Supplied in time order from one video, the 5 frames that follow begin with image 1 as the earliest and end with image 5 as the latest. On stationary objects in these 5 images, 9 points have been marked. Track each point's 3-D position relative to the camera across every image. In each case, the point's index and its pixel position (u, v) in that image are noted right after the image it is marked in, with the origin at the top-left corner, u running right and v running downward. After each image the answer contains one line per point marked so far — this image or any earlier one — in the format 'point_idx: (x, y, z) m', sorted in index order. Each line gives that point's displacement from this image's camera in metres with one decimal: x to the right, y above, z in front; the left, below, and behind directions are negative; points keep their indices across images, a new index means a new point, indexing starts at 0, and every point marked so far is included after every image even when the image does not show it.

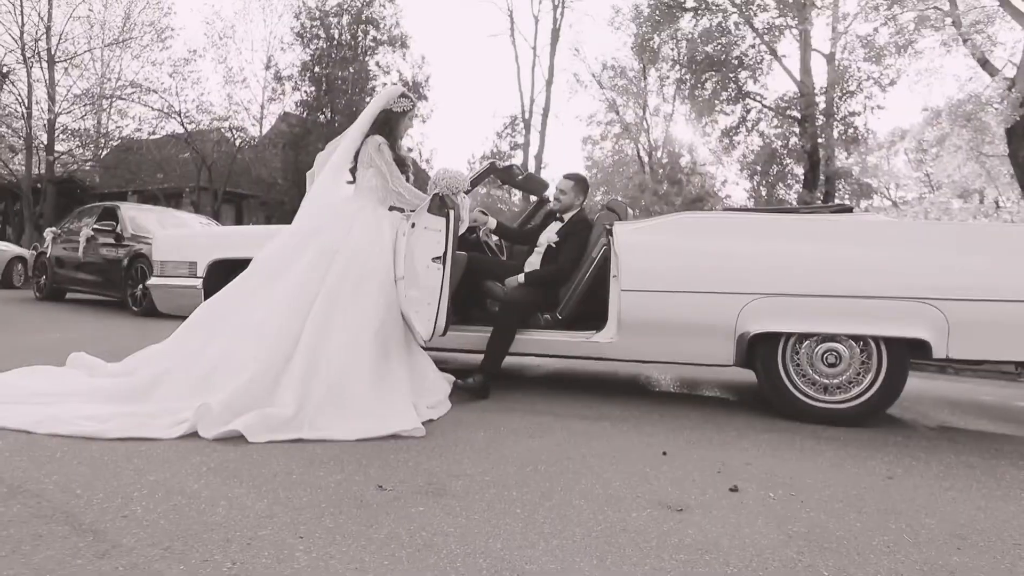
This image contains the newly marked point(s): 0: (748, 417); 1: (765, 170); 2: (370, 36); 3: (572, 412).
0: (+1.5, -0.8, +4.3) m
1: (+6.0, +2.9, +16.8) m
2: (-4.1, +7.4, +19.8) m
3: (+0.4, -0.8, +4.2) m
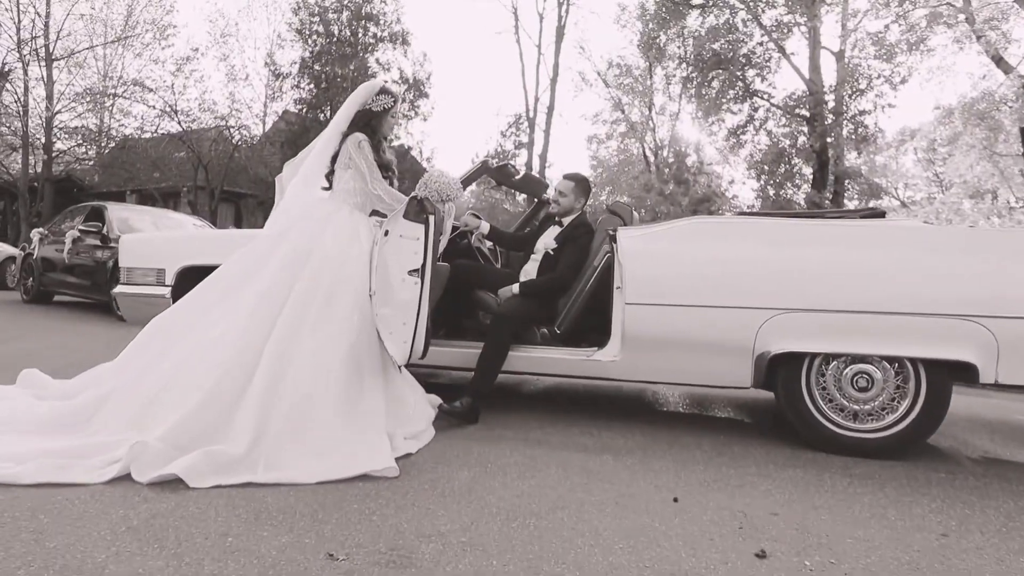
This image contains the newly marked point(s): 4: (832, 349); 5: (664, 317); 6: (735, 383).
0: (+1.4, -0.9, +3.9) m
1: (+6.1, +2.9, +16.3) m
2: (-4.1, +7.3, +19.3) m
3: (+0.3, -0.9, +3.8) m
4: (+1.8, -0.3, +3.8) m
5: (+0.9, -0.2, +4.0) m
6: (+1.3, -0.6, +4.0) m
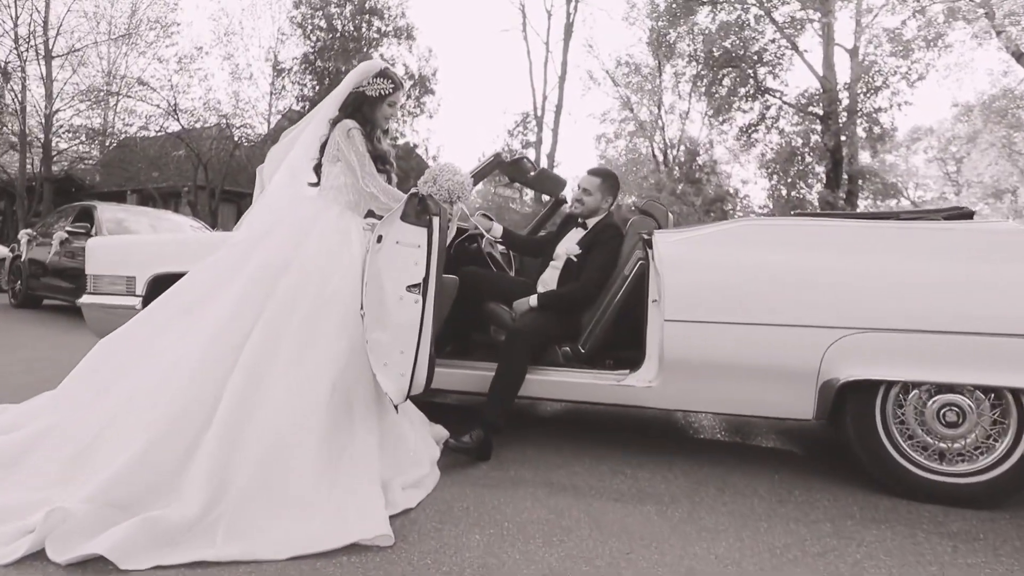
0: (+1.5, -1.0, +3.3) m
1: (+6.3, +2.8, +15.7) m
2: (-3.8, +7.2, +18.8) m
3: (+0.4, -0.9, +3.1) m
4: (+1.9, -0.4, +3.1) m
5: (+1.0, -0.2, +3.4) m
6: (+1.4, -0.6, +3.4) m
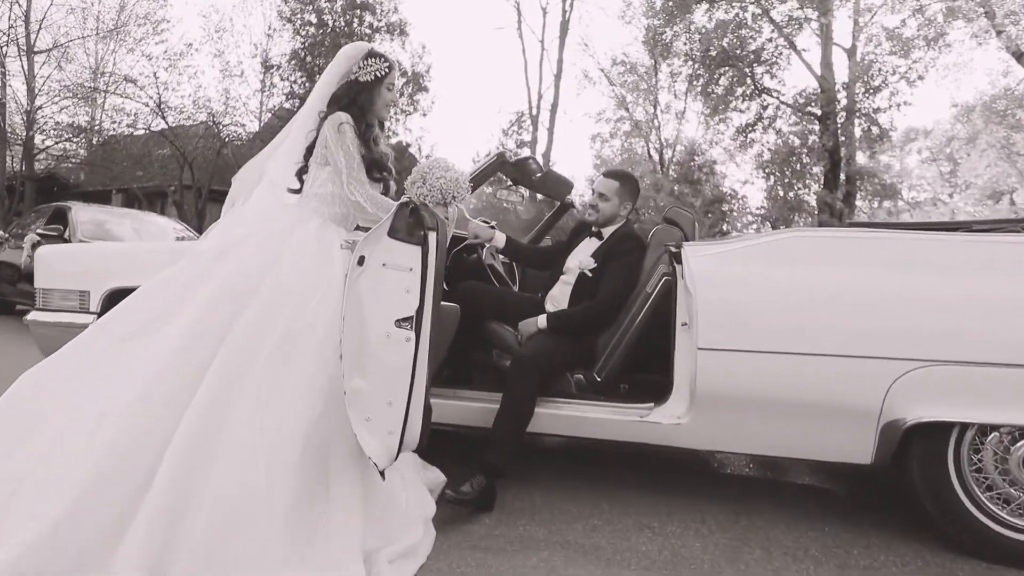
0: (+1.6, -1.1, +2.8) m
1: (+6.2, +2.7, +15.2) m
2: (-3.9, +7.2, +18.2) m
3: (+0.4, -1.0, +2.6) m
4: (+1.9, -0.5, +2.6) m
5: (+1.0, -0.3, +2.9) m
6: (+1.4, -0.7, +2.9) m
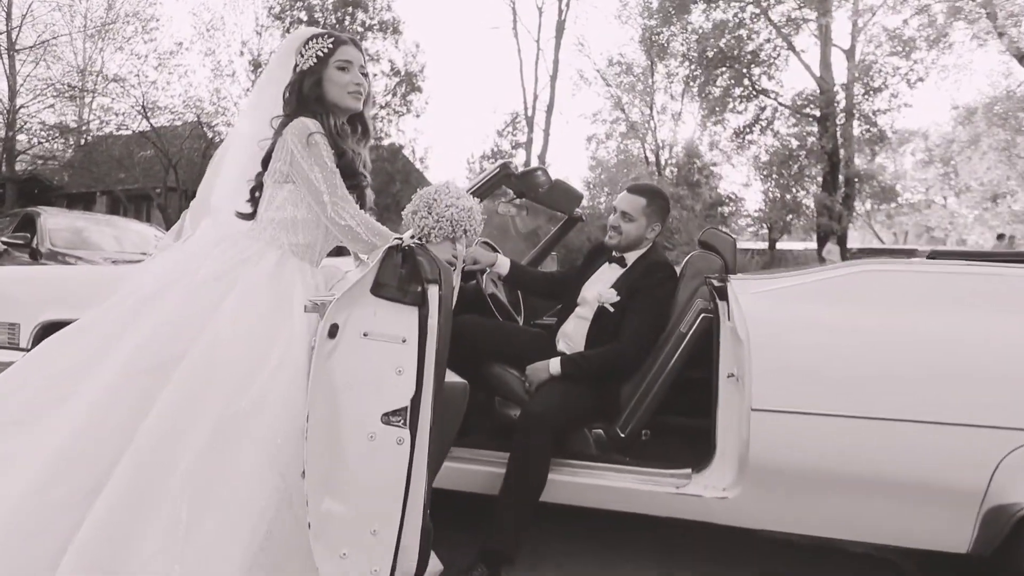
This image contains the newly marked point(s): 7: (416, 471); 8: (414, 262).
0: (+1.6, -1.2, +2.2) m
1: (+6.2, +2.5, +14.7) m
2: (-4.0, +7.0, +17.6) m
3: (+0.5, -1.2, +2.1) m
4: (+1.9, -0.7, +2.1) m
5: (+1.0, -0.5, +2.3) m
6: (+1.5, -0.9, +2.3) m
7: (-0.3, -0.4, +1.8) m
8: (-0.3, +0.1, +1.8) m
